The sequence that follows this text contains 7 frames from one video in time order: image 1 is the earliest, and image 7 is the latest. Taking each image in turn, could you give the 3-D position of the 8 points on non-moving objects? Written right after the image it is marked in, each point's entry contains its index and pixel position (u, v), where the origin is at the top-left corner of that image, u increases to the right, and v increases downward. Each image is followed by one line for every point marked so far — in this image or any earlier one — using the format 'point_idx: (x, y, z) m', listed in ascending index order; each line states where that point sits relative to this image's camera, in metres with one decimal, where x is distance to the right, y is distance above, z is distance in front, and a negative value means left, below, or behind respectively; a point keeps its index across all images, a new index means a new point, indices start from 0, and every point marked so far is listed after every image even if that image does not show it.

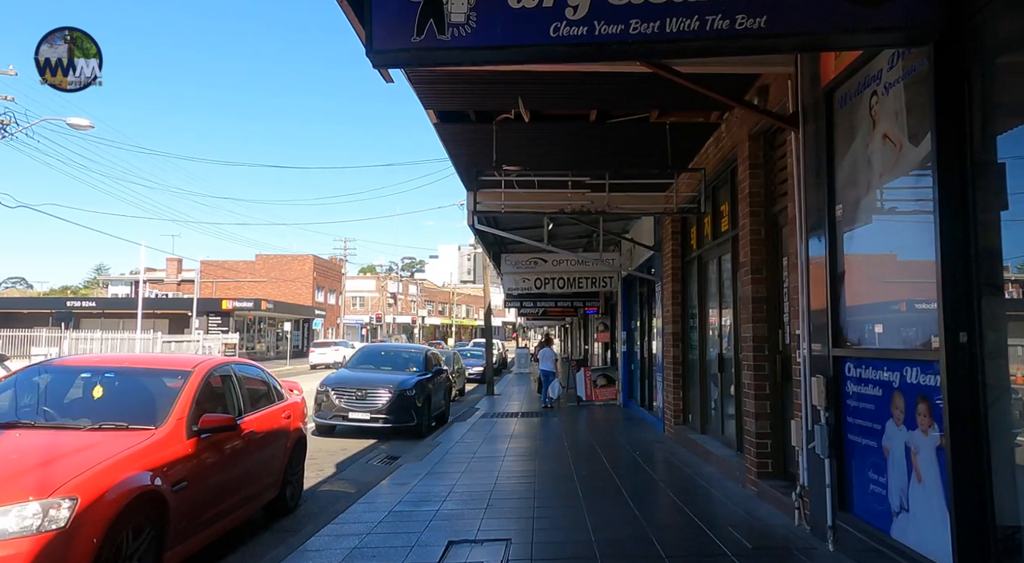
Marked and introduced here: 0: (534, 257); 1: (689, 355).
0: (+0.5, +0.6, +14.7) m
1: (+2.7, -1.1, +9.8) m
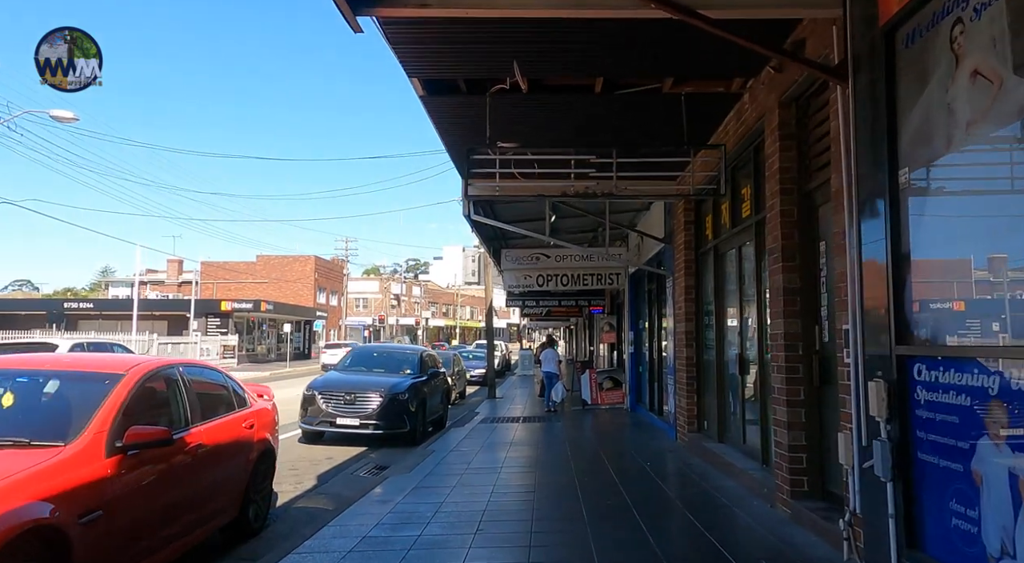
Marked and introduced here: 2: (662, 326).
0: (+0.5, +0.6, +13.8) m
1: (+2.7, -1.0, +8.9) m
2: (+2.8, -0.9, +12.1) m
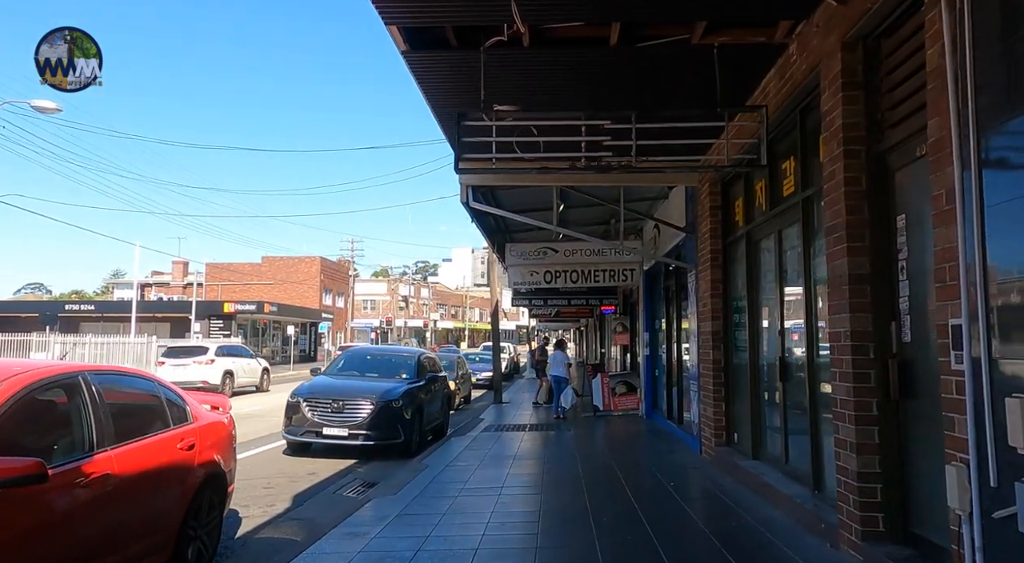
0: (+0.6, +0.7, +12.8) m
1: (+2.7, -1.0, +7.8) m
2: (+2.9, -0.8, +11.0) m
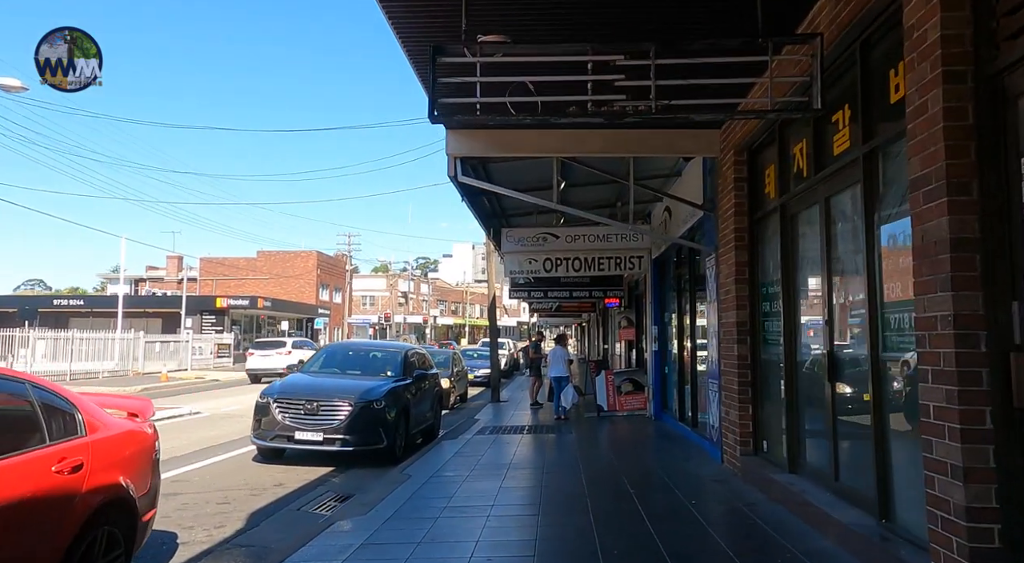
0: (+0.6, +0.9, +11.7) m
1: (+2.6, -0.8, +6.7) m
2: (+2.8, -0.6, +9.9) m
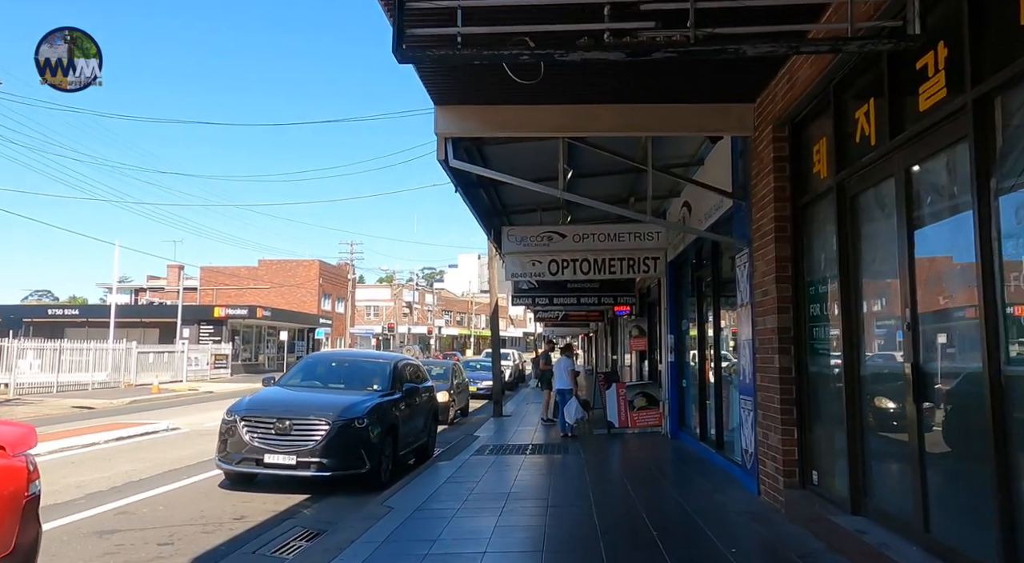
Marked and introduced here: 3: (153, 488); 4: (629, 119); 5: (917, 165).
0: (+0.6, +0.9, +10.6) m
1: (+2.6, -0.8, +5.6) m
2: (+2.9, -0.6, +8.7) m
3: (-4.5, -2.6, +8.0) m
4: (+1.2, +1.7, +6.7) m
5: (+2.5, +0.7, +4.0) m
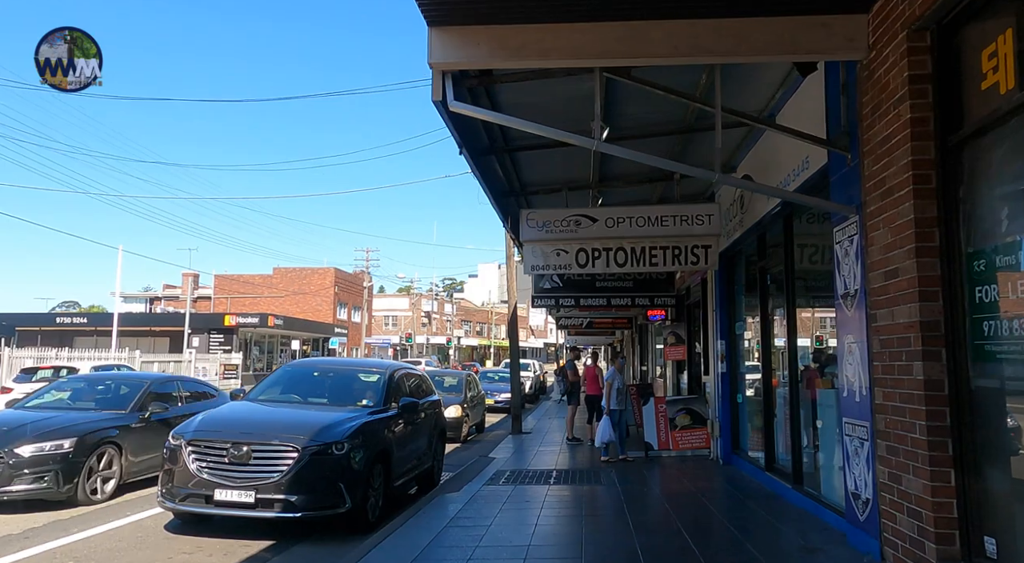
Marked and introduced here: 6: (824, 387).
0: (+0.9, +0.9, +8.8) m
1: (+2.7, -0.6, +3.7) m
2: (+3.1, -0.5, +6.9) m
3: (-4.3, -2.5, +6.3) m
4: (+1.4, +1.8, +4.9) m
5: (+2.6, +0.9, +2.2) m
6: (+3.0, -1.0, +6.3) m
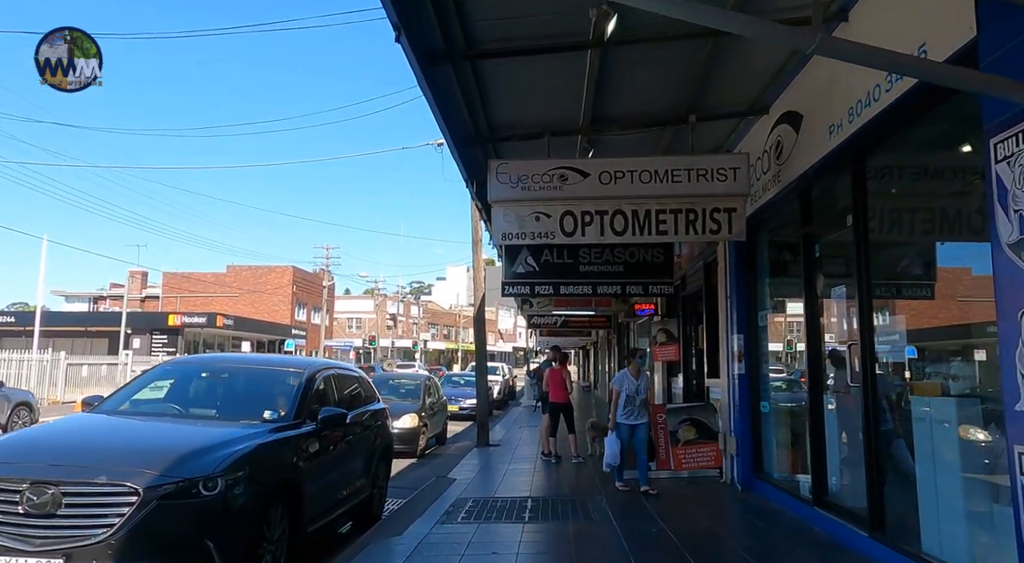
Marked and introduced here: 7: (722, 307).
0: (+0.5, +1.2, +6.8) m
1: (+2.6, -0.3, +1.8) m
2: (+2.8, -0.2, +4.9) m
3: (-4.6, -2.1, +4.0) m
4: (+1.2, +2.2, +2.9) m
5: (+2.5, +1.2, +0.2) m
6: (+2.7, -0.7, +4.4) m
7: (+2.8, -0.3, +8.7) m
